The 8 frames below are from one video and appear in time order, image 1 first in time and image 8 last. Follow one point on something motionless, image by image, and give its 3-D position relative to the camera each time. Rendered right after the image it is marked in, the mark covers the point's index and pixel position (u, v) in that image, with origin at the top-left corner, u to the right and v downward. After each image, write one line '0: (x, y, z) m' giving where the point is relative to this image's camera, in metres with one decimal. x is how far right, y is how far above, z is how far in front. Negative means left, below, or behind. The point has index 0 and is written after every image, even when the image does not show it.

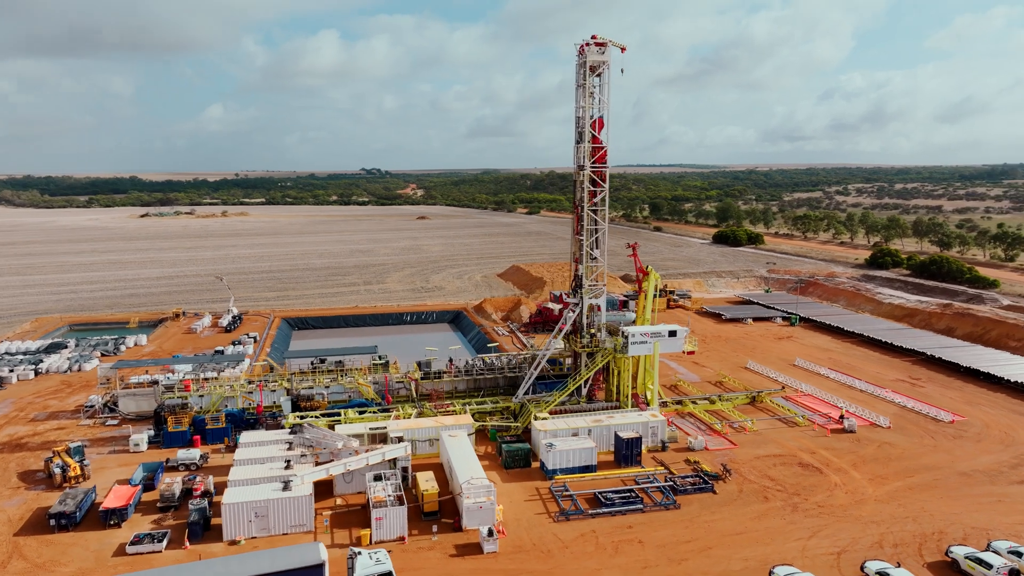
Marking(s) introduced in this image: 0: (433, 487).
0: (-2.1, -5.2, +18.9) m
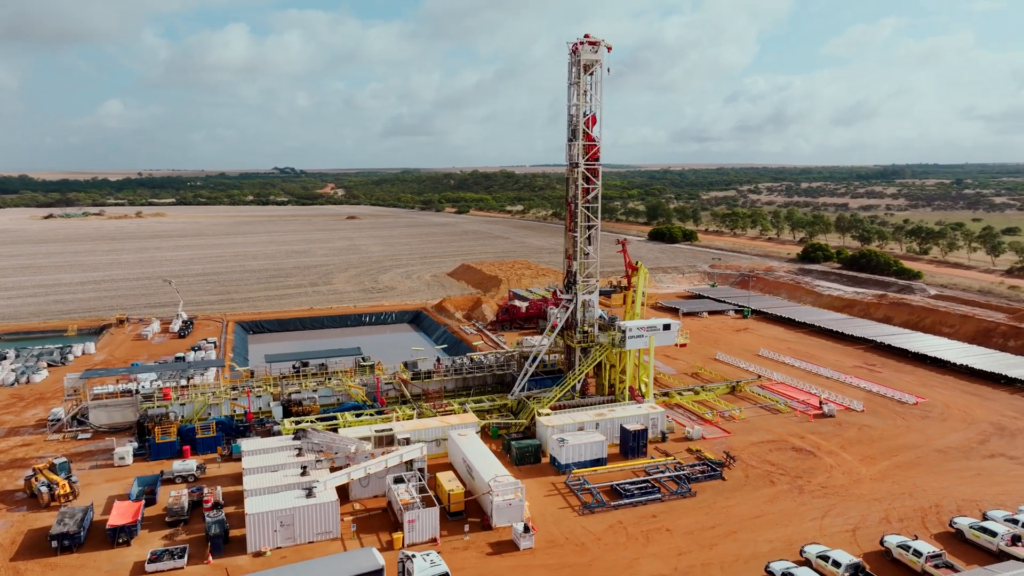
0: (-1.4, -5.2, +18.7) m
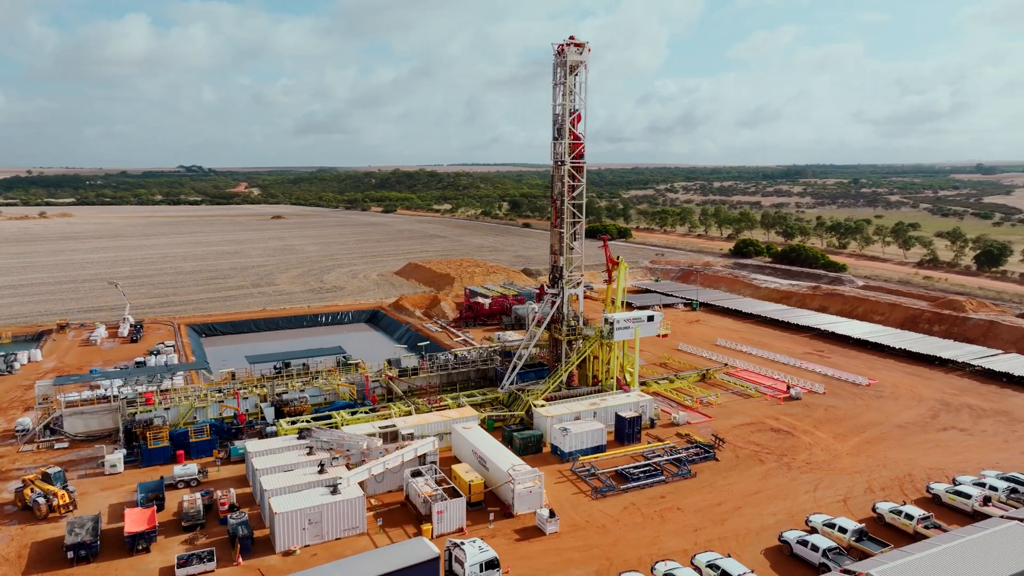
0: (-1.0, -5.0, +19.1) m
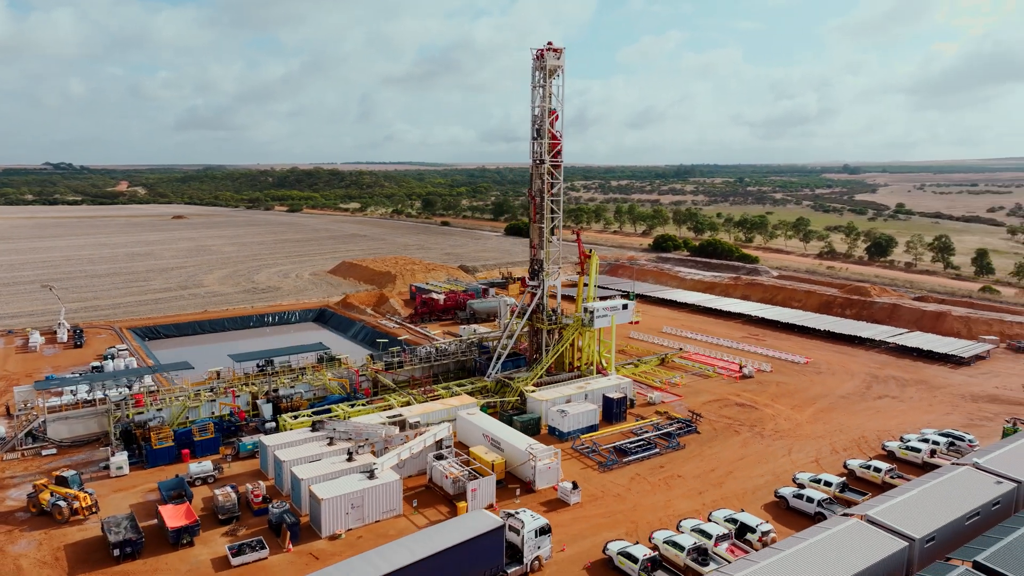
0: (-0.5, -4.8, +20.2) m
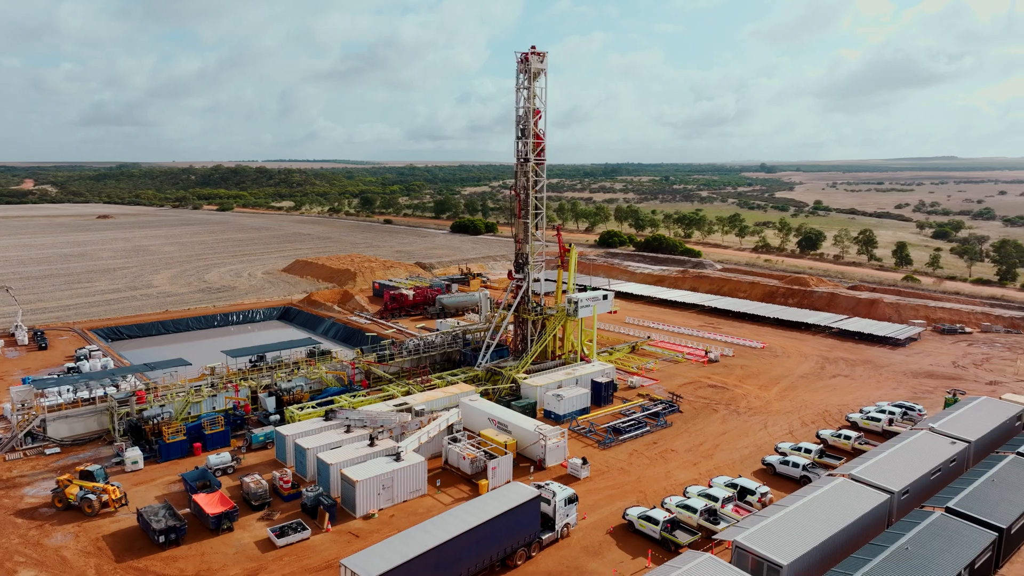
0: (-0.2, -4.5, +21.4) m
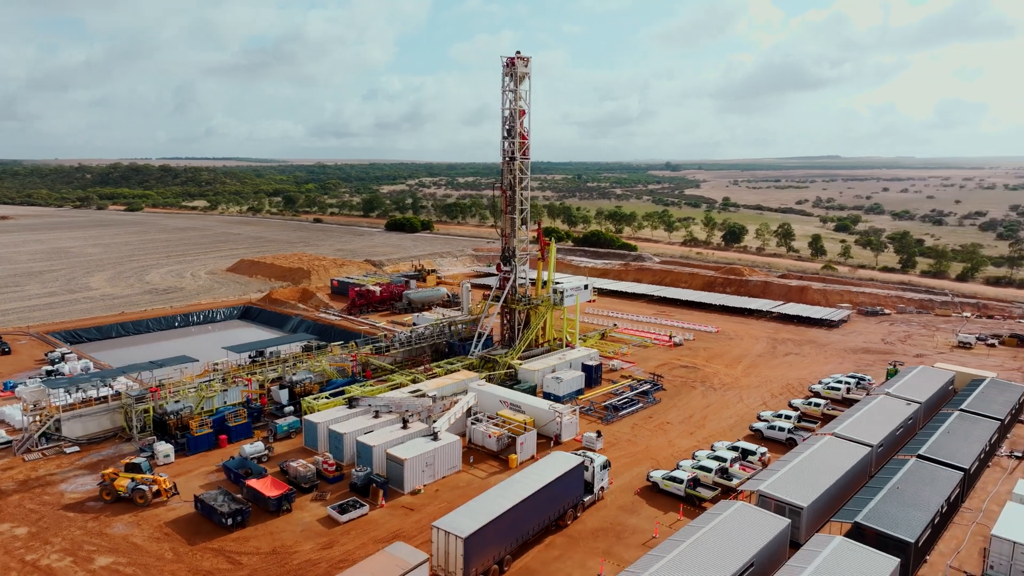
0: (+0.4, -4.2, +23.1) m
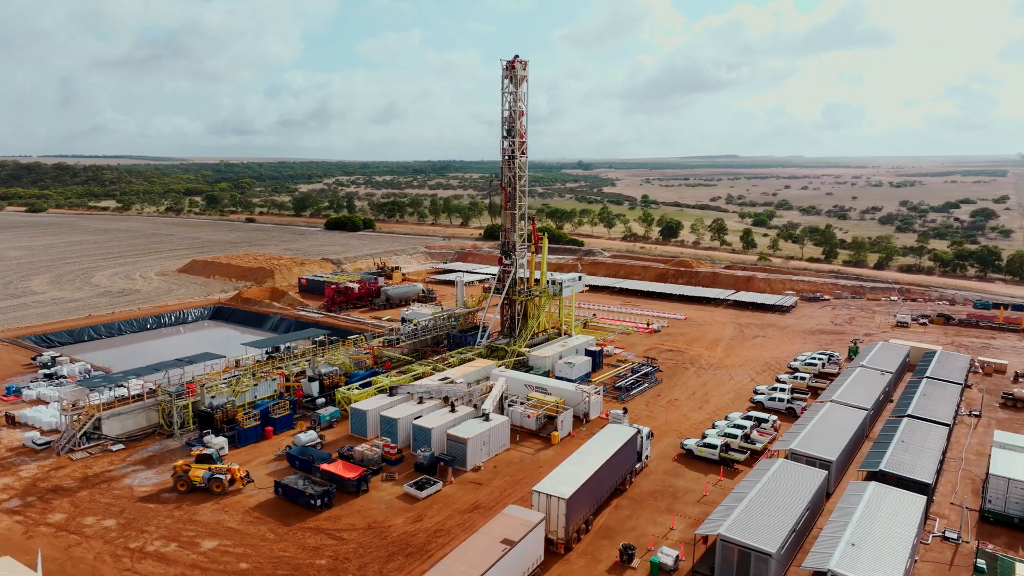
0: (+1.4, -3.8, +24.7) m
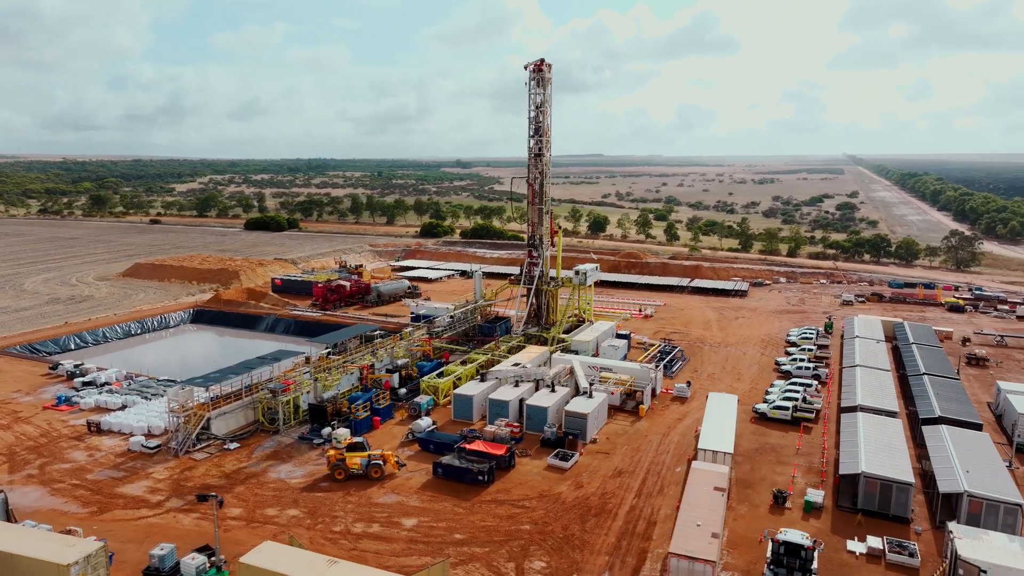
0: (+4.2, -3.4, +26.9) m
